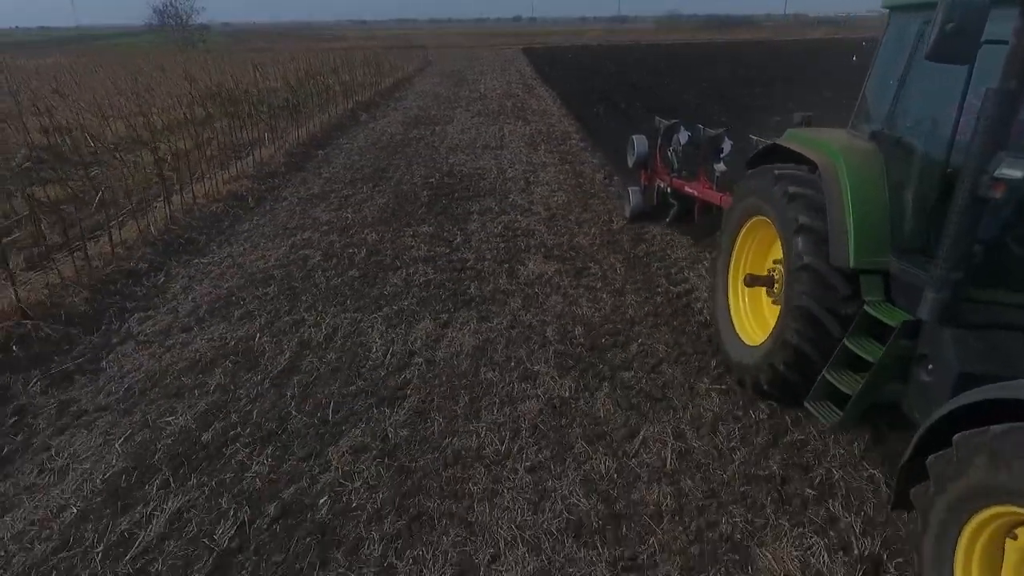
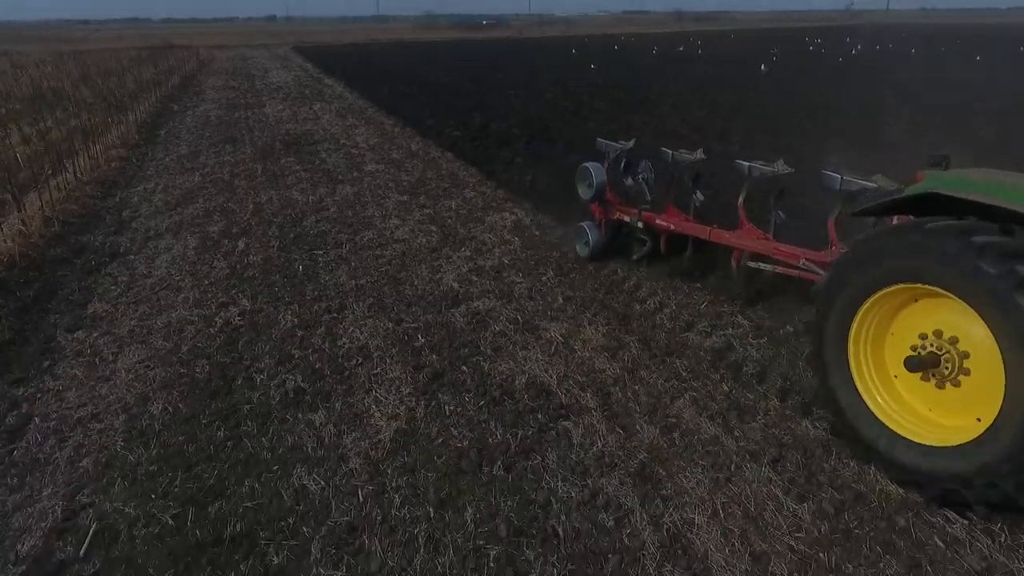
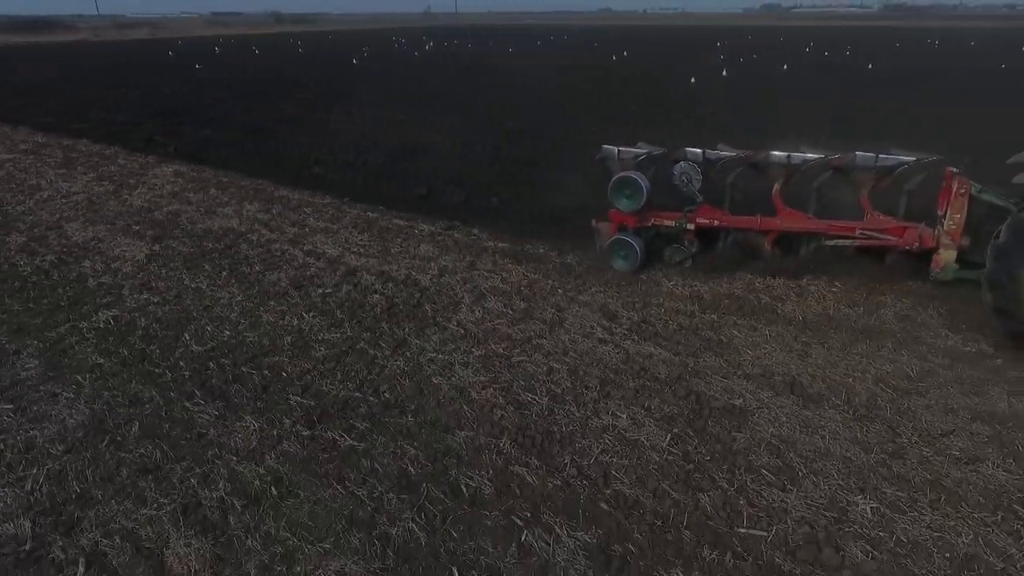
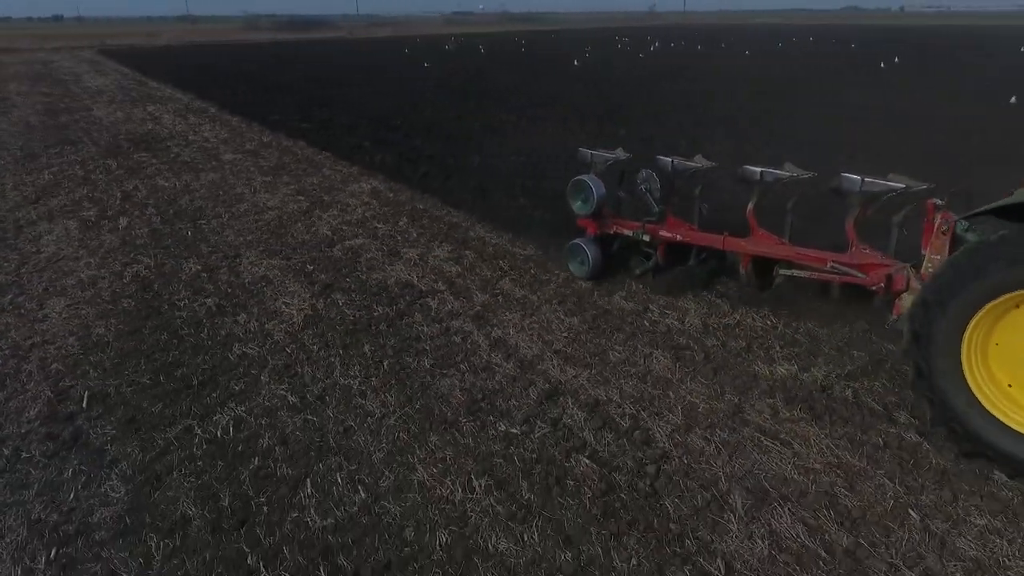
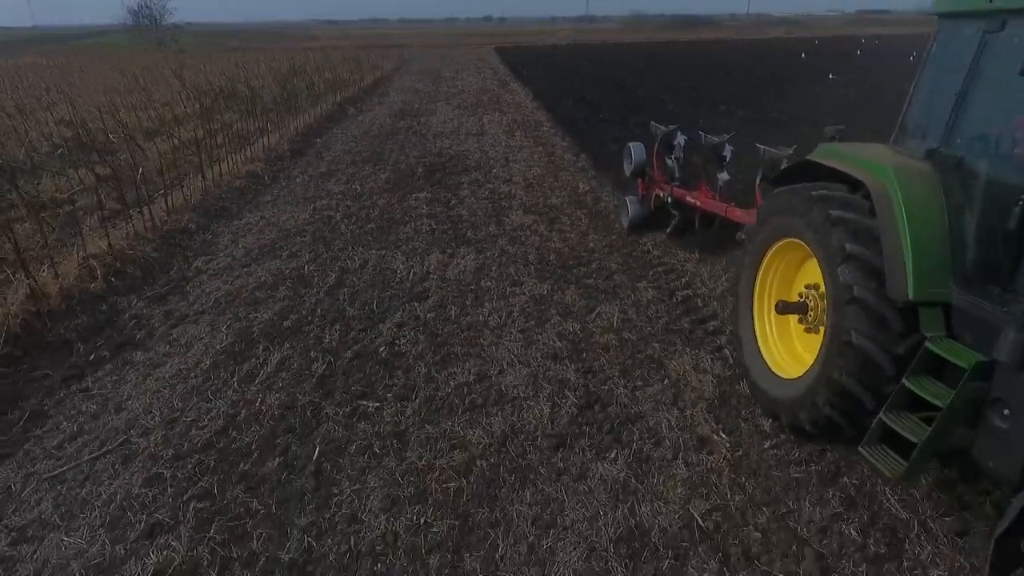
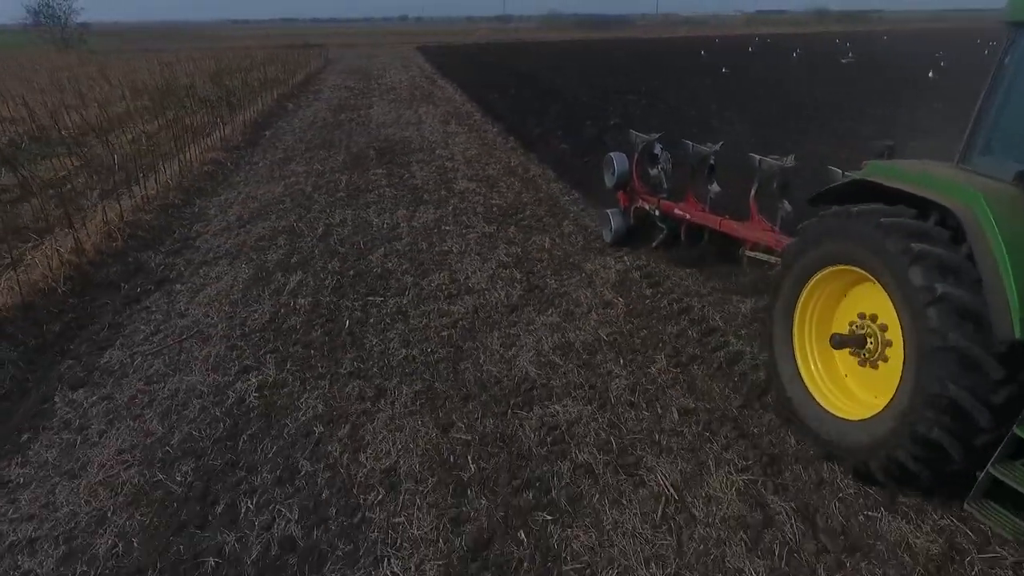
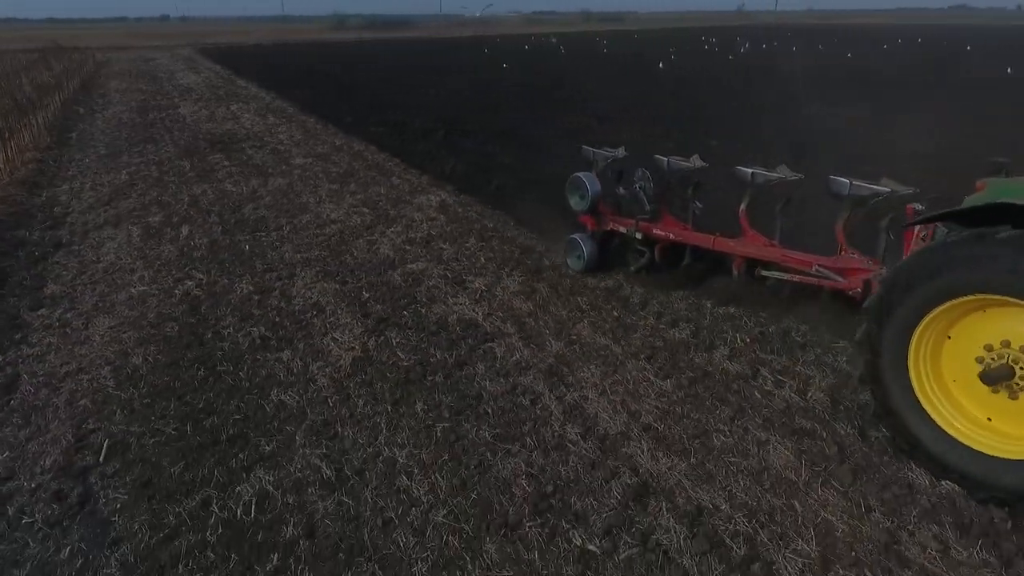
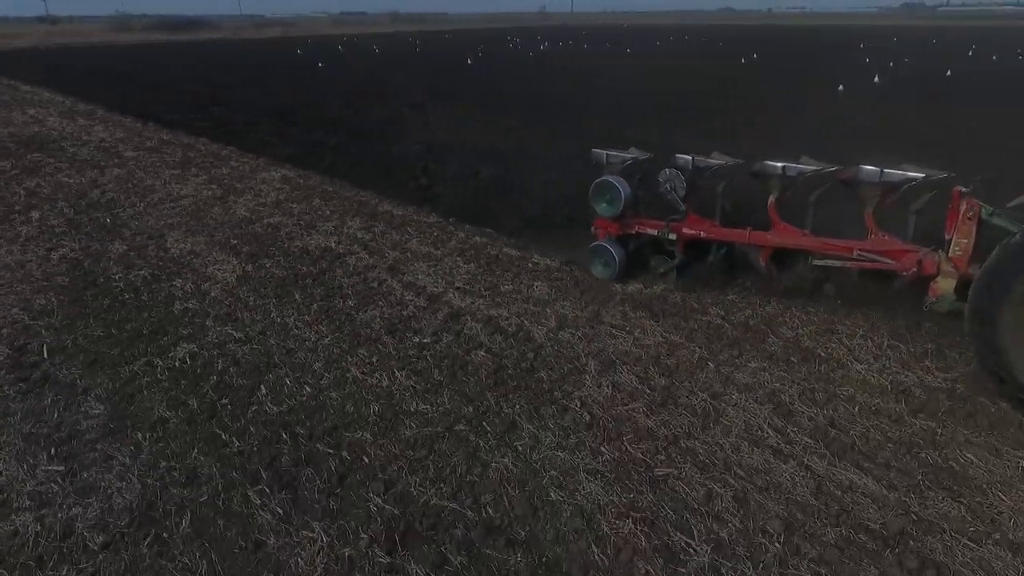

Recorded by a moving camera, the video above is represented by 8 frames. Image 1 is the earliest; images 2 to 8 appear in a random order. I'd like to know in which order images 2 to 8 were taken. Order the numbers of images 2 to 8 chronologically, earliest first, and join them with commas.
5, 6, 2, 7, 4, 8, 3
